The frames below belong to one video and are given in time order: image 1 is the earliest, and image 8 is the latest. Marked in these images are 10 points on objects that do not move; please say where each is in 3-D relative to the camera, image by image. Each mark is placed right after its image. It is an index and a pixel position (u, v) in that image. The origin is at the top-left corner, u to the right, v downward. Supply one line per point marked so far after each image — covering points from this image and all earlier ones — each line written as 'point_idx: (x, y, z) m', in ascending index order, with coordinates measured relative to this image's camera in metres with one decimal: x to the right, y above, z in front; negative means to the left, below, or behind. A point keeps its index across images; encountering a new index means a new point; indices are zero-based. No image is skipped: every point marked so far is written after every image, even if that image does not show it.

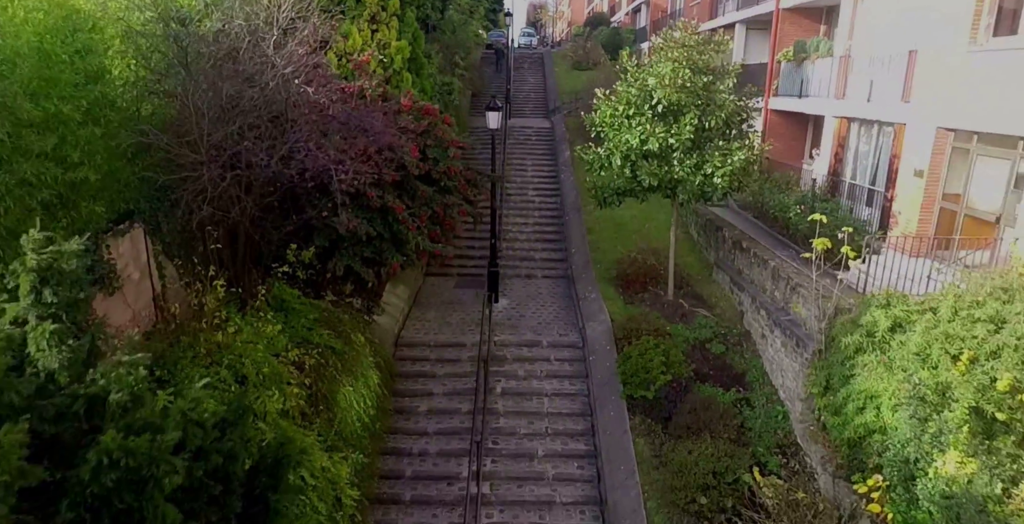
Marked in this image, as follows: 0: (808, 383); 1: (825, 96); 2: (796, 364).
0: (+3.4, -1.4, +7.5) m
1: (+5.8, +3.0, +12.1) m
2: (+3.4, -1.3, +8.0) m
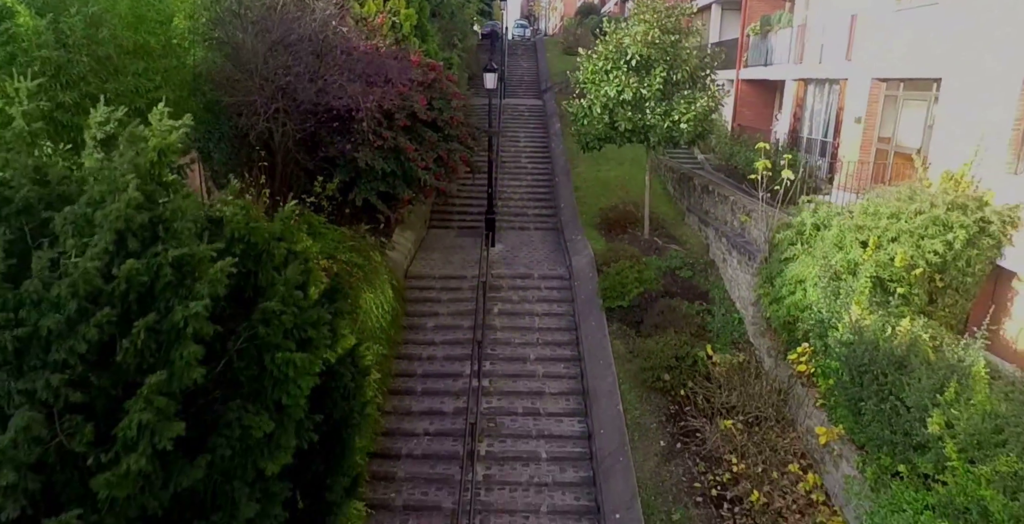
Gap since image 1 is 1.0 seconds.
0: (+3.3, -0.3, +8.9) m
1: (+5.6, +4.1, +13.6) m
2: (+3.4, -0.2, +9.4) m
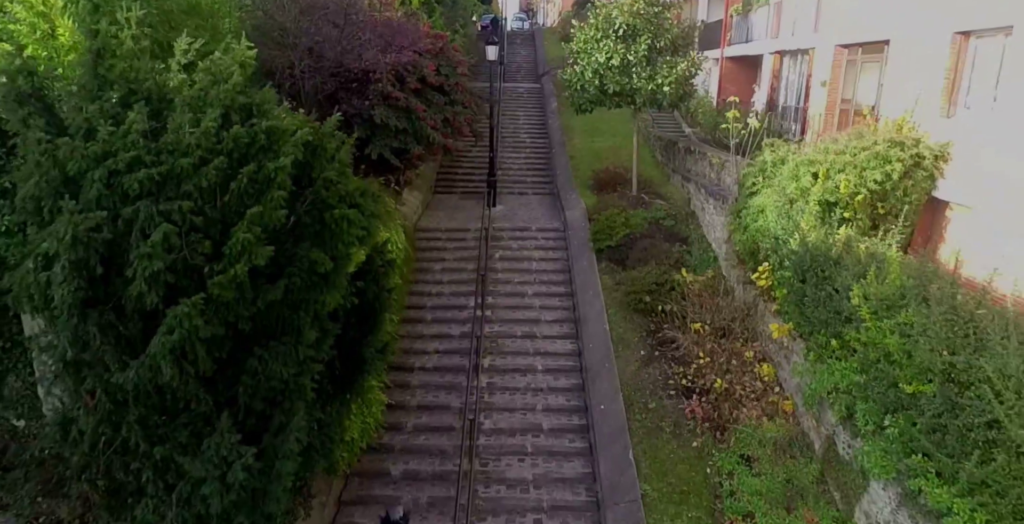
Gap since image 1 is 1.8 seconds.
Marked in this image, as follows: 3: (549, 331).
0: (+3.3, +0.6, +10.1) m
1: (+5.6, +5.0, +14.8) m
2: (+3.4, +0.7, +10.6) m
3: (+0.6, -1.1, +10.1) m
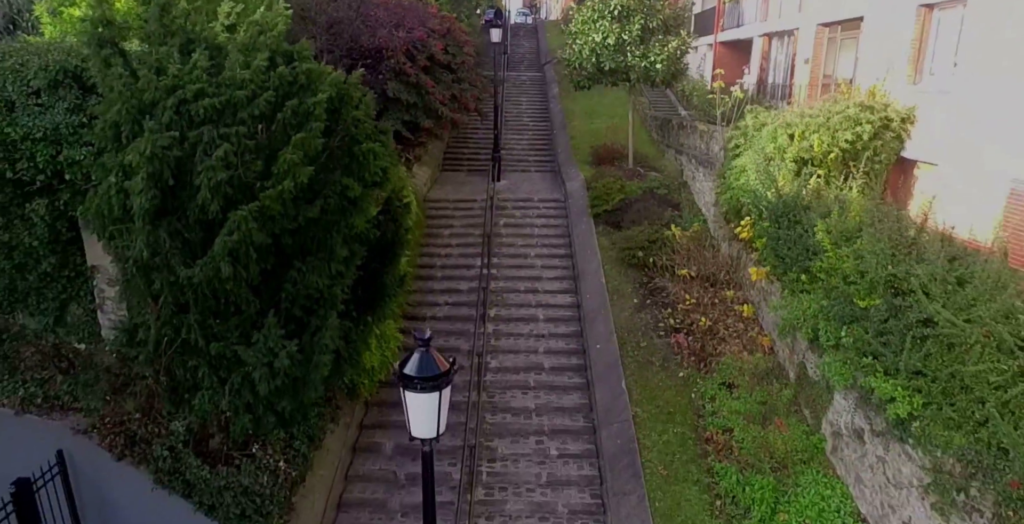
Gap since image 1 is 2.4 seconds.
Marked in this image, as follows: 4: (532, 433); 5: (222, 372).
0: (+3.4, +1.2, +10.9) m
1: (+5.7, +5.7, +15.6) m
2: (+3.4, +1.4, +11.4) m
3: (+0.6, -0.4, +10.9) m
4: (+0.3, -2.1, +8.3) m
5: (-2.6, -1.0, +5.9) m
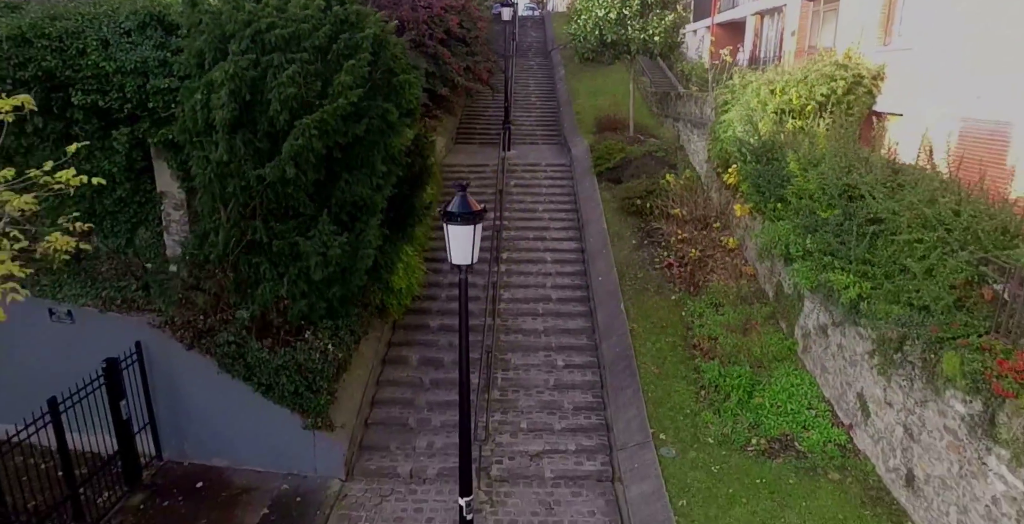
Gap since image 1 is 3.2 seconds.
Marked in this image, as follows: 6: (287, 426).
0: (+3.6, +2.2, +12.0) m
1: (+5.9, +6.6, +16.6) m
2: (+3.6, +2.3, +12.5) m
3: (+0.8, +0.5, +12.0) m
4: (+0.4, -1.2, +9.4) m
5: (-2.4, -0.1, +7.0) m
6: (-2.5, -1.9, +7.5) m
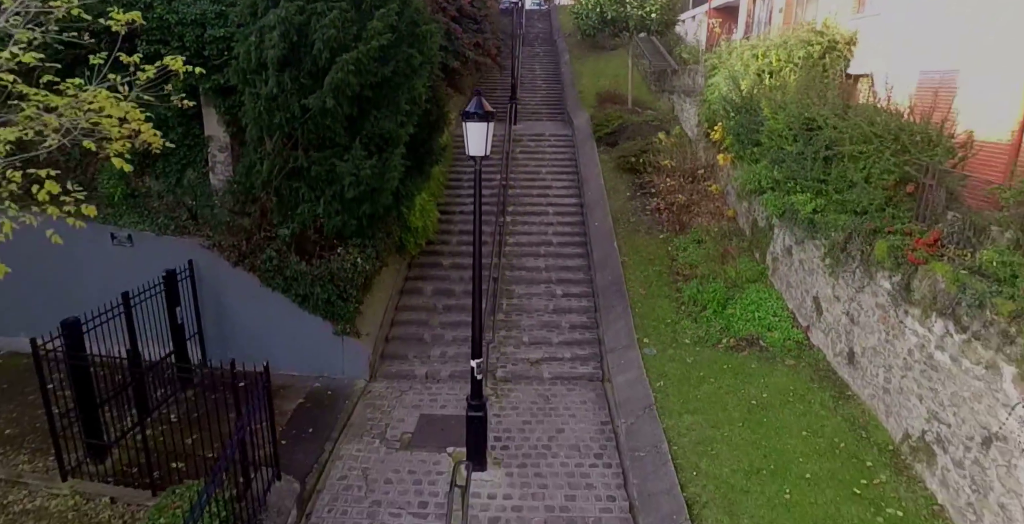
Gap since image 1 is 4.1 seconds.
0: (+3.7, +3.0, +13.1) m
1: (+6.1, +7.4, +17.7) m
2: (+3.8, +3.2, +13.6) m
3: (+0.9, +1.4, +13.1) m
4: (+0.5, -0.3, +10.5) m
5: (-2.4, +0.9, +8.1) m
6: (-2.5, -0.9, +8.6) m
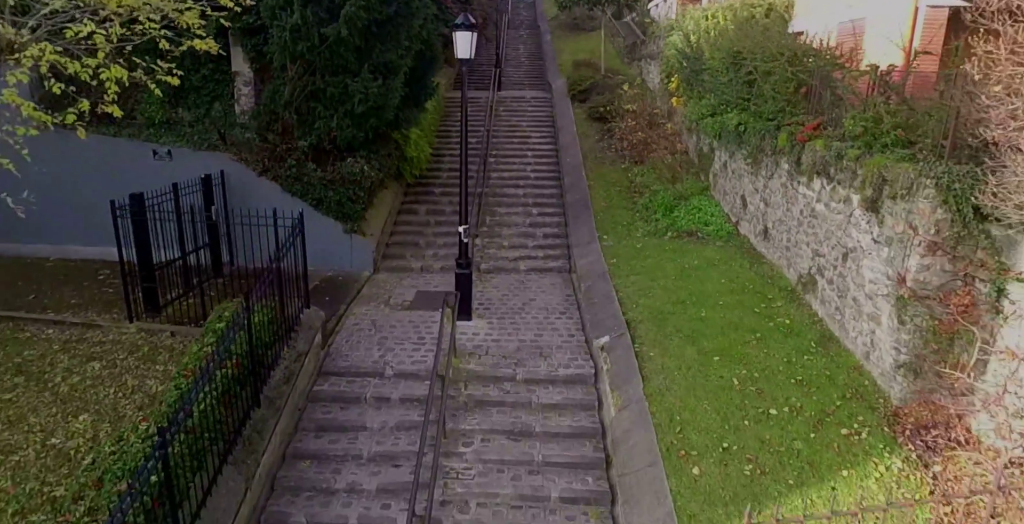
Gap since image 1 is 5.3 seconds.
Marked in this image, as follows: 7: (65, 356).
0: (+3.3, +4.4, +14.8) m
1: (+5.7, +8.7, +19.6) m
2: (+3.4, +4.5, +15.3) m
3: (+0.6, +2.7, +14.8) m
4: (+0.2, +1.1, +12.1) m
5: (-2.7, +2.3, +9.7) m
6: (-2.8, +0.4, +10.2) m
7: (-4.9, -1.0, +7.2) m
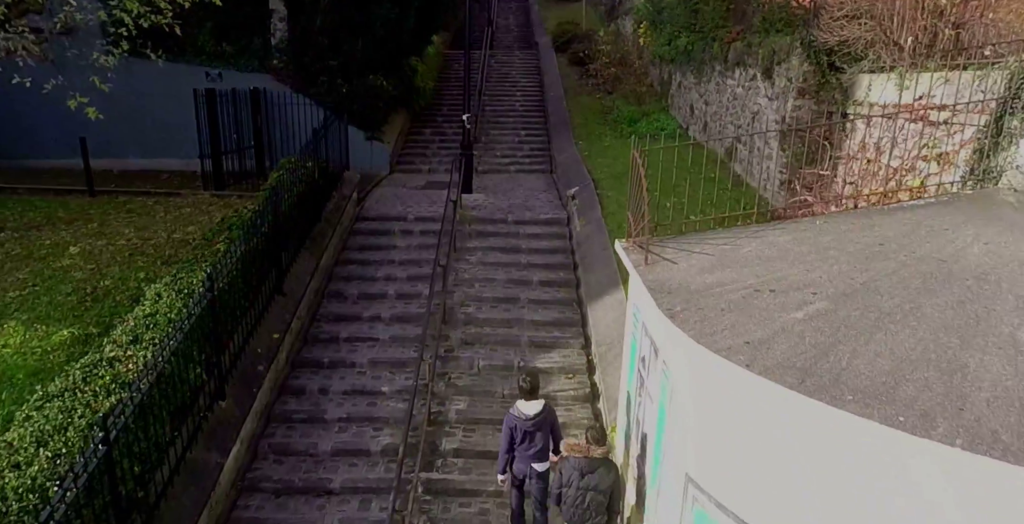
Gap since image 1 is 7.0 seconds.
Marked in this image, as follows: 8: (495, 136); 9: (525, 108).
0: (+3.1, +6.3, +17.1) m
1: (+5.3, +10.6, +21.9) m
2: (+3.1, +6.4, +17.6) m
3: (+0.3, +4.6, +17.0) m
4: (0.0, +2.9, +14.4) m
5: (-2.8, +4.1, +11.9) m
6: (-2.9, +2.3, +12.4) m
7: (-5.0, +0.8, +9.3) m
8: (-0.4, +2.6, +13.8) m
9: (+0.3, +3.5, +15.2) m
